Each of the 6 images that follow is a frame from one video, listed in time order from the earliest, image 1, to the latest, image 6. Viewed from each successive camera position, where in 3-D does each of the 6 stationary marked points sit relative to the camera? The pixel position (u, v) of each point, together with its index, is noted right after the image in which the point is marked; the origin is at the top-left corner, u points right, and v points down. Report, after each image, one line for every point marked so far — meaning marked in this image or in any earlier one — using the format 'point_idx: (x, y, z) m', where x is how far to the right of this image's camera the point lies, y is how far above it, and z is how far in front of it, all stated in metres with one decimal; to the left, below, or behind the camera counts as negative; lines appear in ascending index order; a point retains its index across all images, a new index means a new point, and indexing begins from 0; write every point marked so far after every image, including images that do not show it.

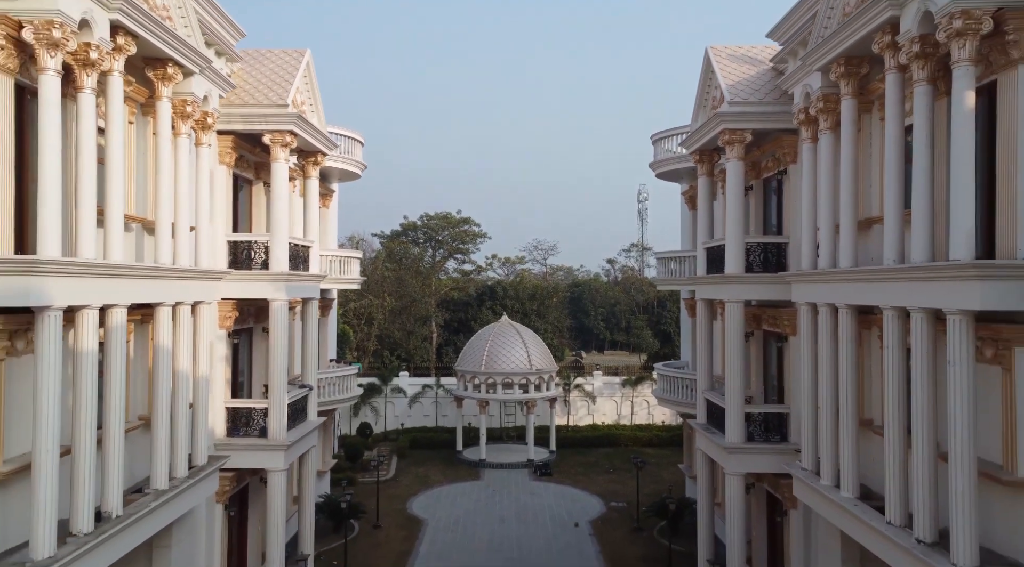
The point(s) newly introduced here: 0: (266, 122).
0: (-4.3, +2.9, +14.2) m
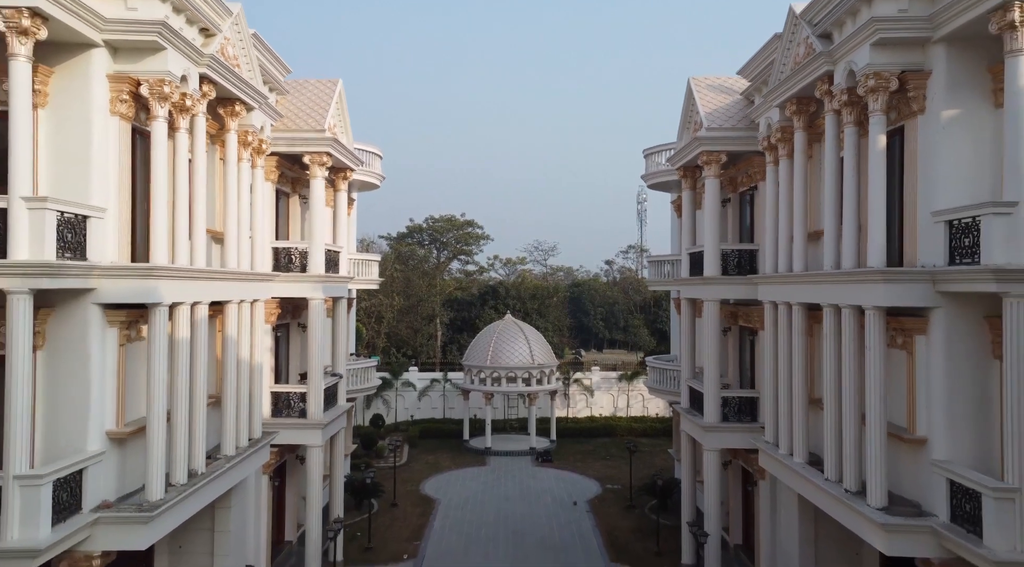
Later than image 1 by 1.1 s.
0: (-4.2, +2.8, +16.4) m
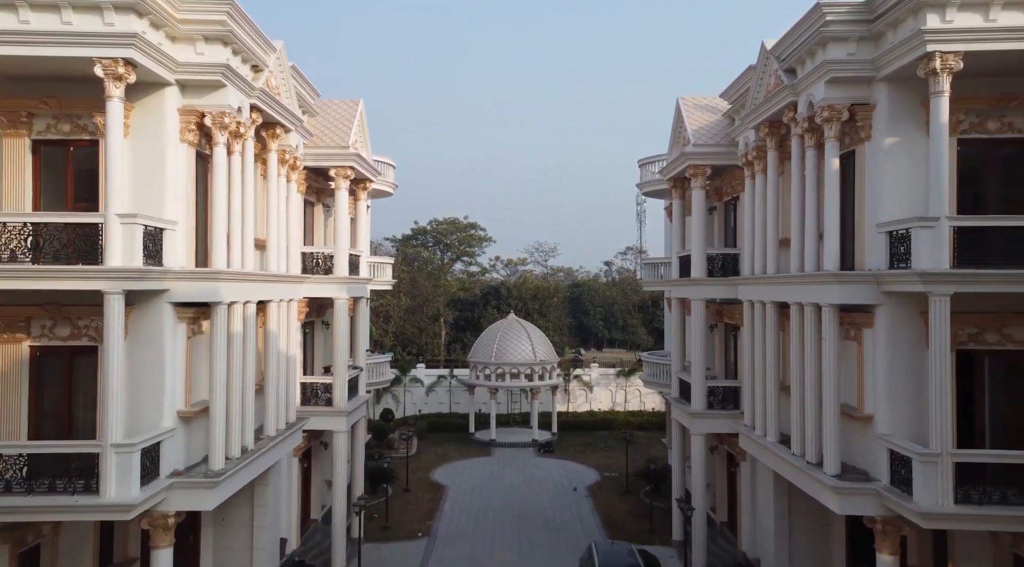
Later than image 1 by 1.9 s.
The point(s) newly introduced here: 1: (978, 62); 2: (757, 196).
0: (-4.1, +2.8, +18.3) m
1: (+6.3, +3.0, +10.8) m
2: (+4.9, +1.8, +16.1) m
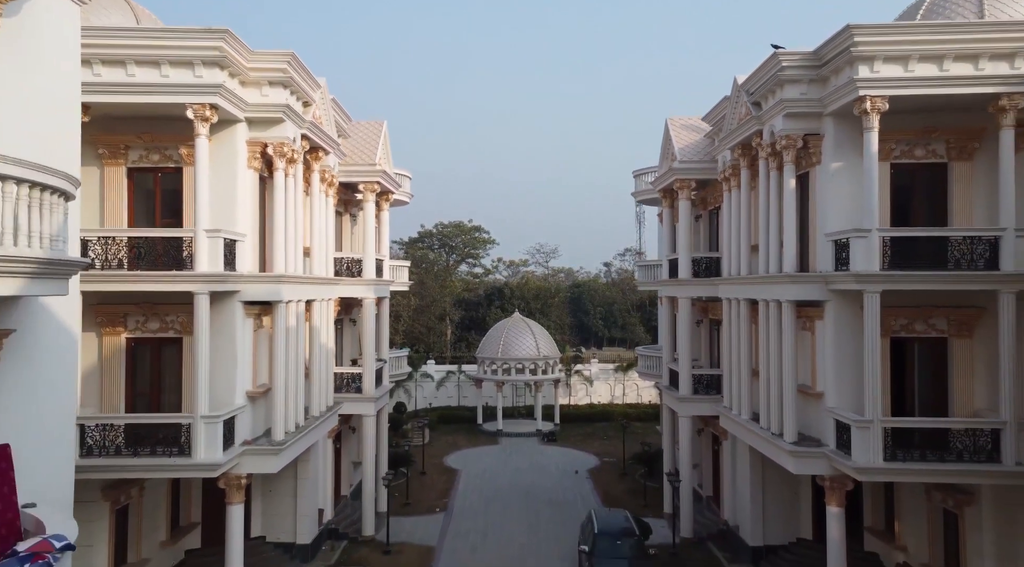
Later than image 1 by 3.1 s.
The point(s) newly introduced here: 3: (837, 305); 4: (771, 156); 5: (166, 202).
0: (-3.9, +2.8, +20.8) m
1: (+6.4, +3.0, +13.3) m
2: (+5.1, +1.8, +18.5) m
3: (+5.7, -0.4, +14.2) m
4: (+5.0, +2.5, +15.6) m
5: (-6.2, +1.4, +14.3) m
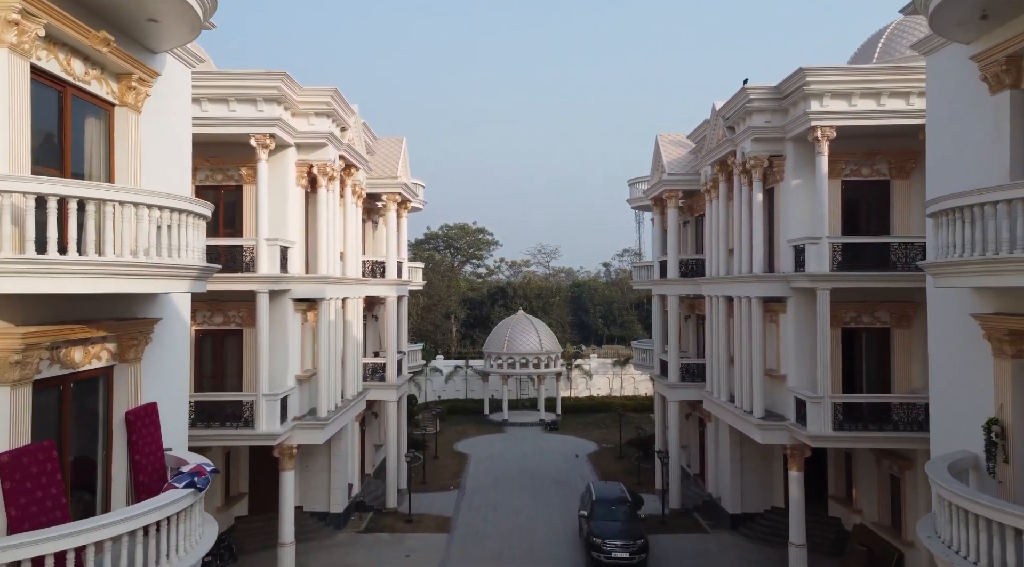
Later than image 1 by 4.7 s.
0: (-3.7, +2.8, +23.3) m
1: (+6.6, +3.0, +15.8) m
2: (+5.3, +1.8, +21.1) m
3: (+5.9, -0.4, +16.7) m
4: (+5.2, +2.5, +18.1) m
5: (-6.0, +1.4, +16.9) m
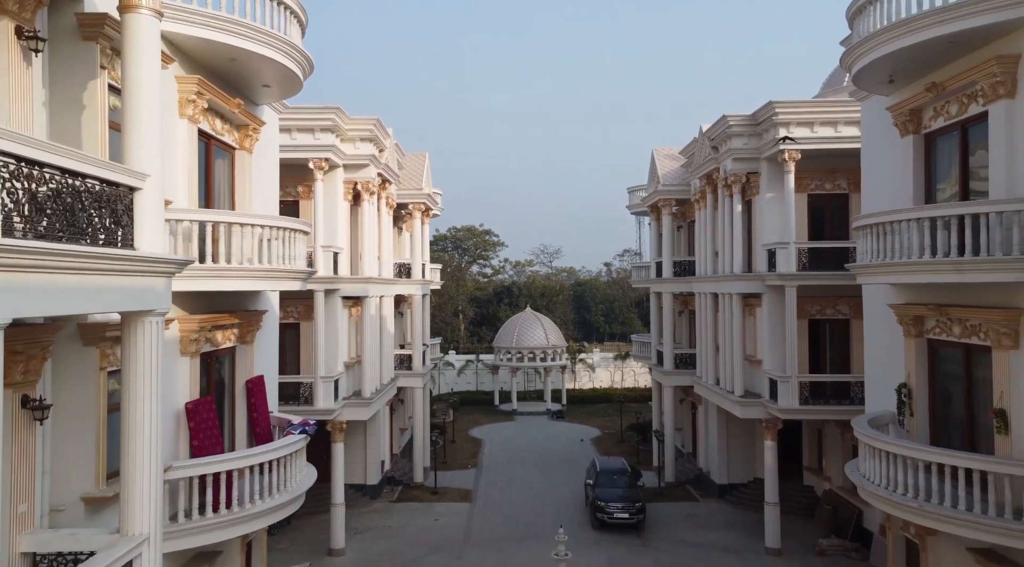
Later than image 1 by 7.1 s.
0: (-3.3, +2.8, +26.3) m
1: (+7.0, +3.1, +18.8) m
2: (+5.7, +1.8, +24.1) m
3: (+6.3, -0.3, +19.7) m
4: (+5.6, +2.5, +21.1) m
5: (-5.6, +1.4, +19.9) m
